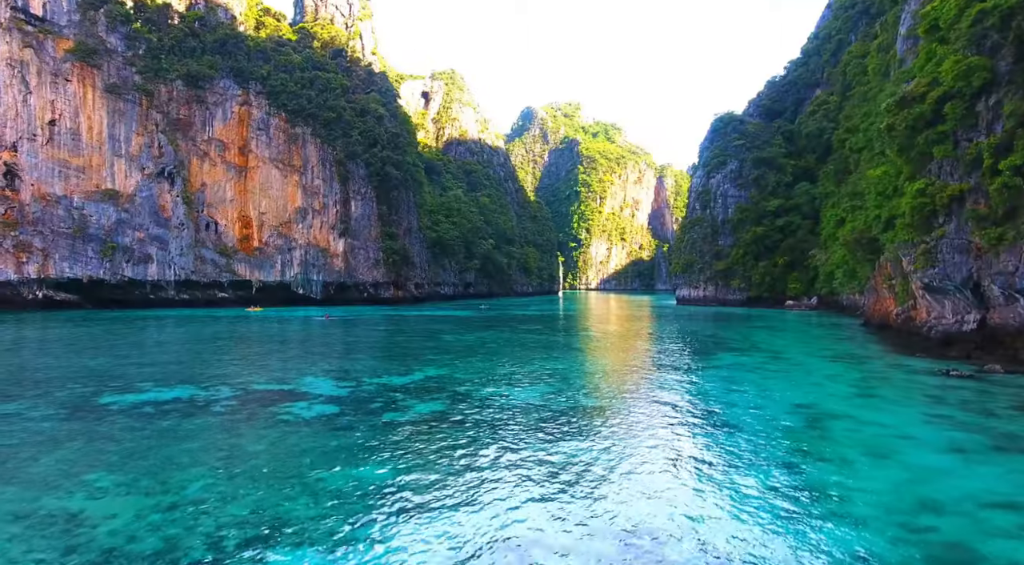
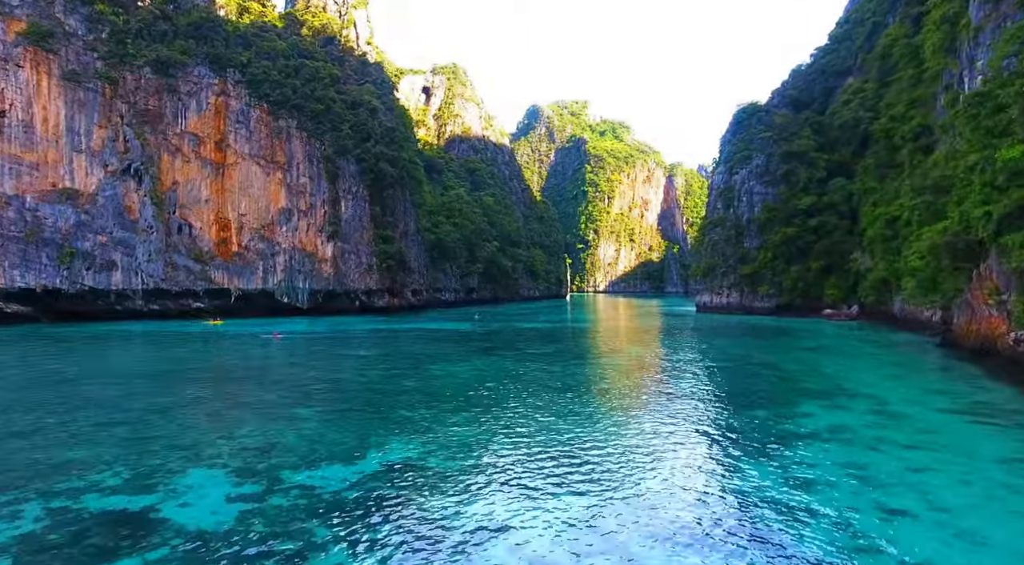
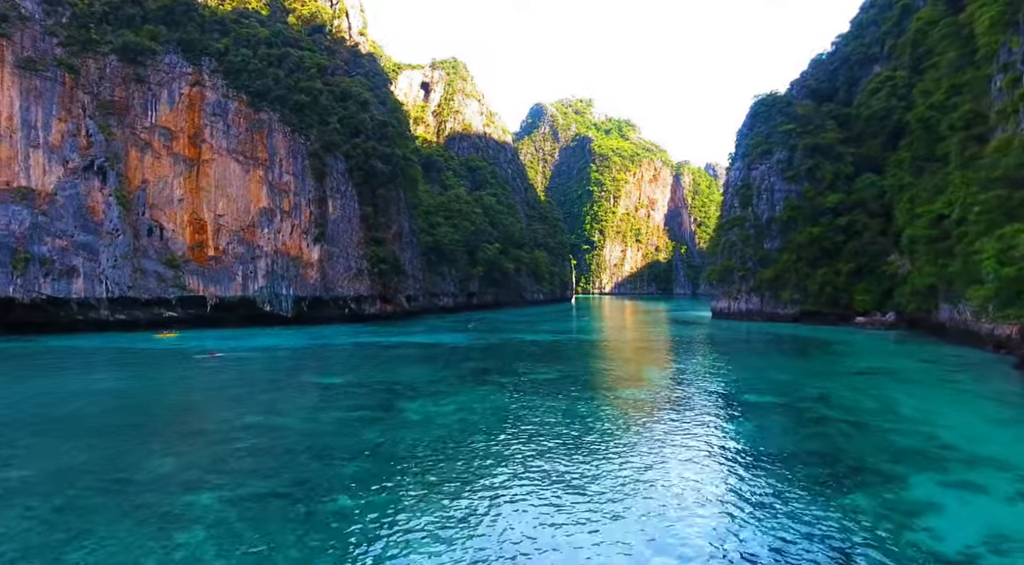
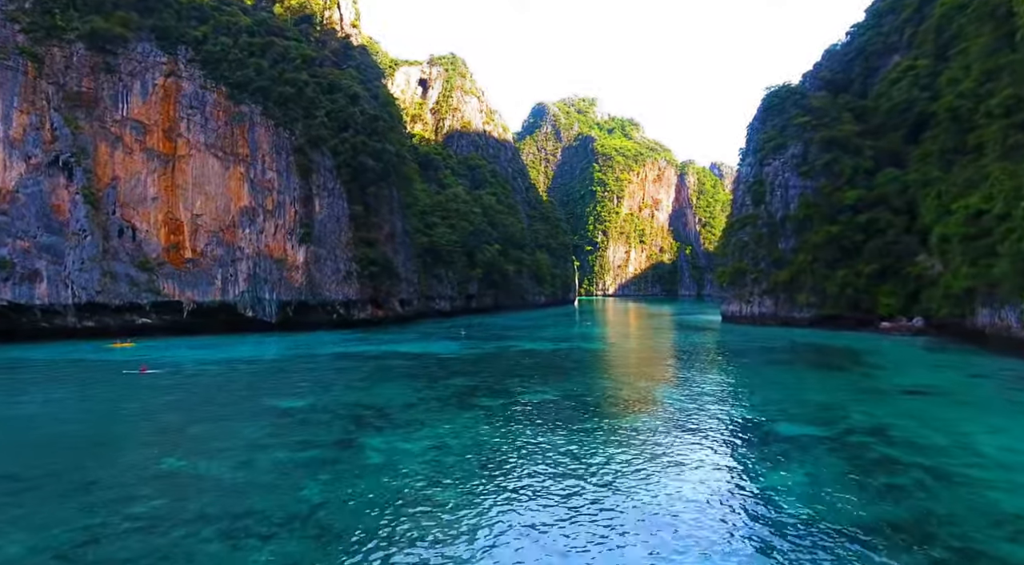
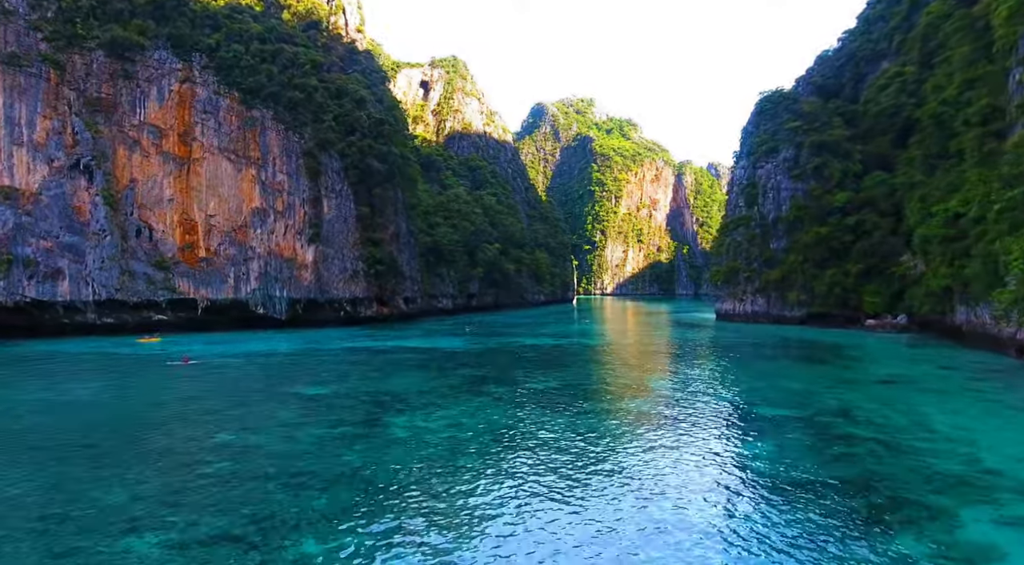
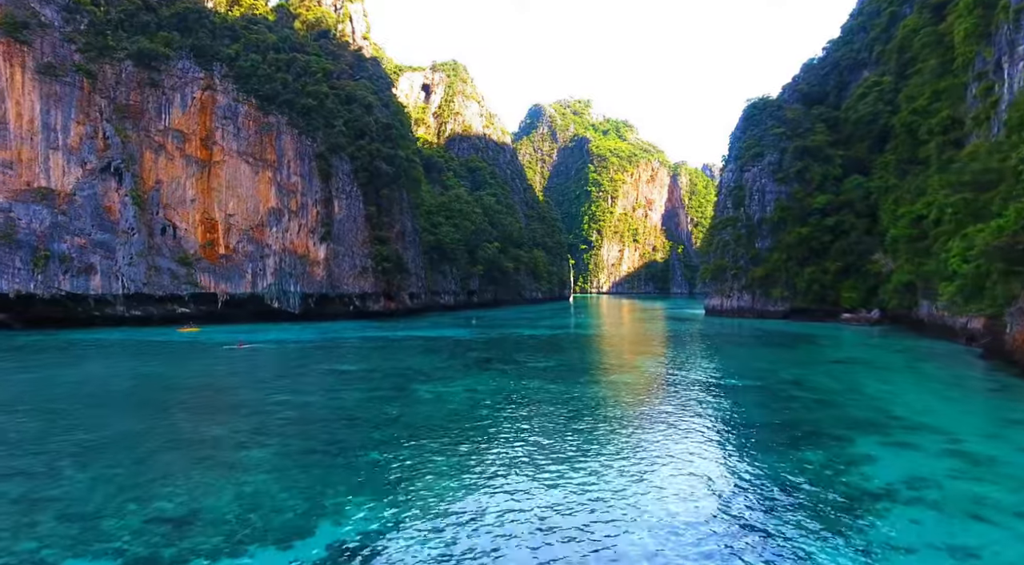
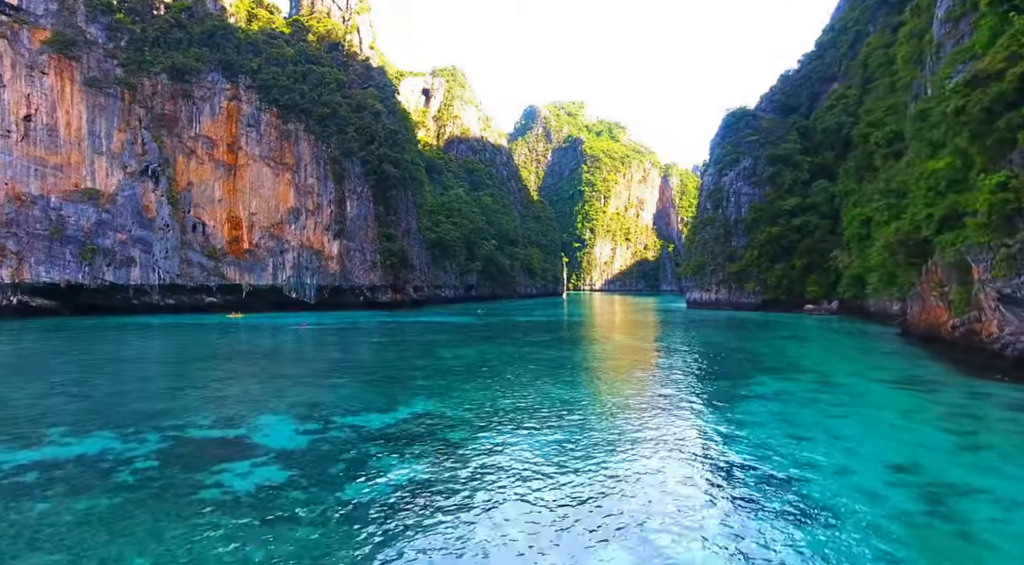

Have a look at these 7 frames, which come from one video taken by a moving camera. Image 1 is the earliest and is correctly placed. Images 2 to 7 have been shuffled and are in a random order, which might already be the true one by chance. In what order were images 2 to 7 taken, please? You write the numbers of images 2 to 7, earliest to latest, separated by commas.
7, 2, 6, 3, 5, 4
